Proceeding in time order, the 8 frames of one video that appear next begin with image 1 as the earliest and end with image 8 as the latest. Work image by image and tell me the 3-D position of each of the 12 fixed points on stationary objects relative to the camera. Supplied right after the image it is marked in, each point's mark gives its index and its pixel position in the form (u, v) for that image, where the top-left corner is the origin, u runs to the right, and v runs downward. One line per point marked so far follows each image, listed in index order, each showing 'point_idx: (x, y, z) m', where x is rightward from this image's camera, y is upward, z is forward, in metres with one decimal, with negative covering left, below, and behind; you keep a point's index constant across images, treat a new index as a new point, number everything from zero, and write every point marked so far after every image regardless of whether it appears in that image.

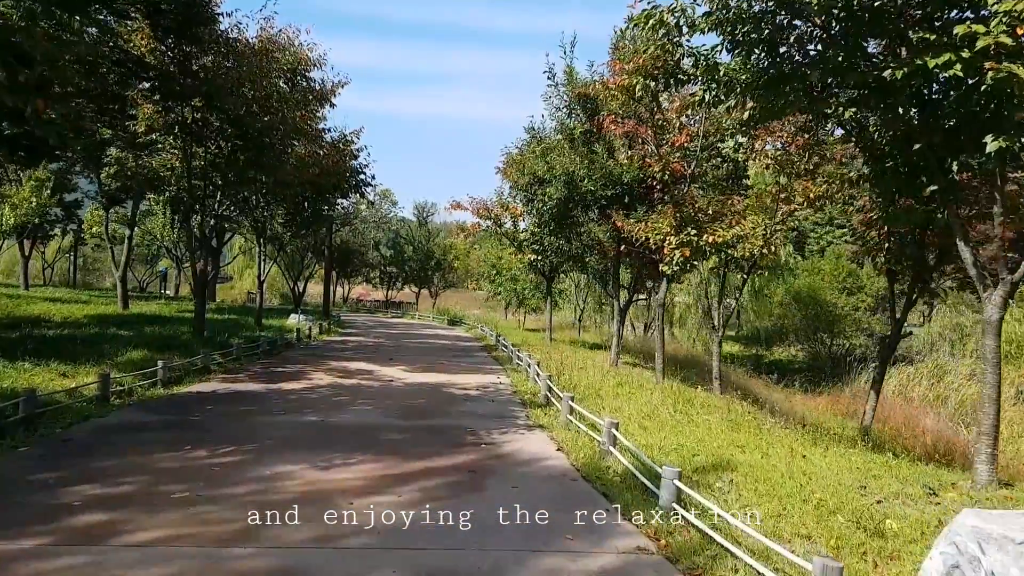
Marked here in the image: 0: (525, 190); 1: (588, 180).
0: (+0.3, +2.1, +16.1) m
1: (+1.3, +1.9, +13.9) m
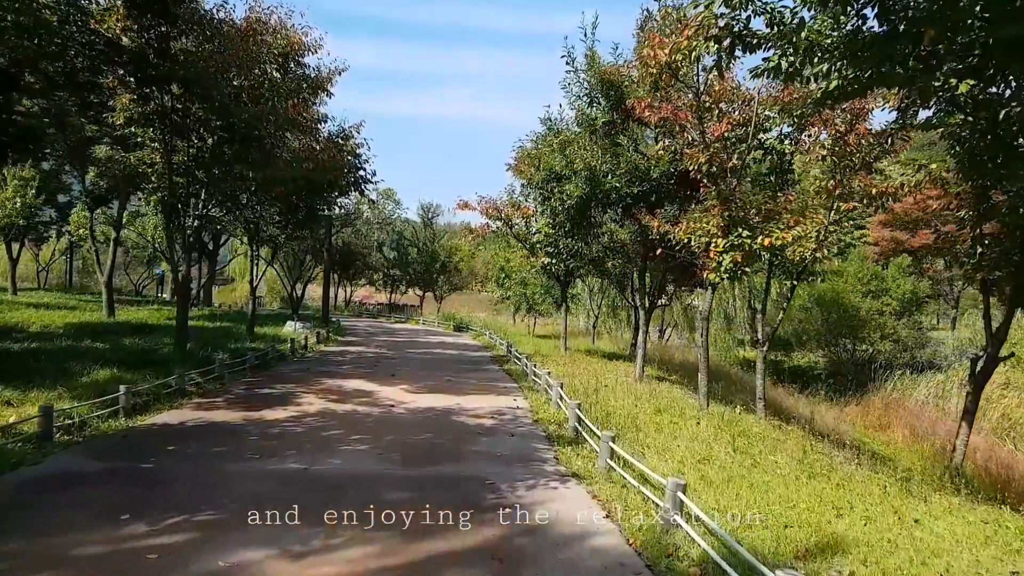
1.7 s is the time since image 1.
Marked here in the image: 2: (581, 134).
0: (+0.5, +1.9, +14.7) m
1: (+1.5, +1.8, +12.4) m
2: (+1.2, +2.6, +13.3) m
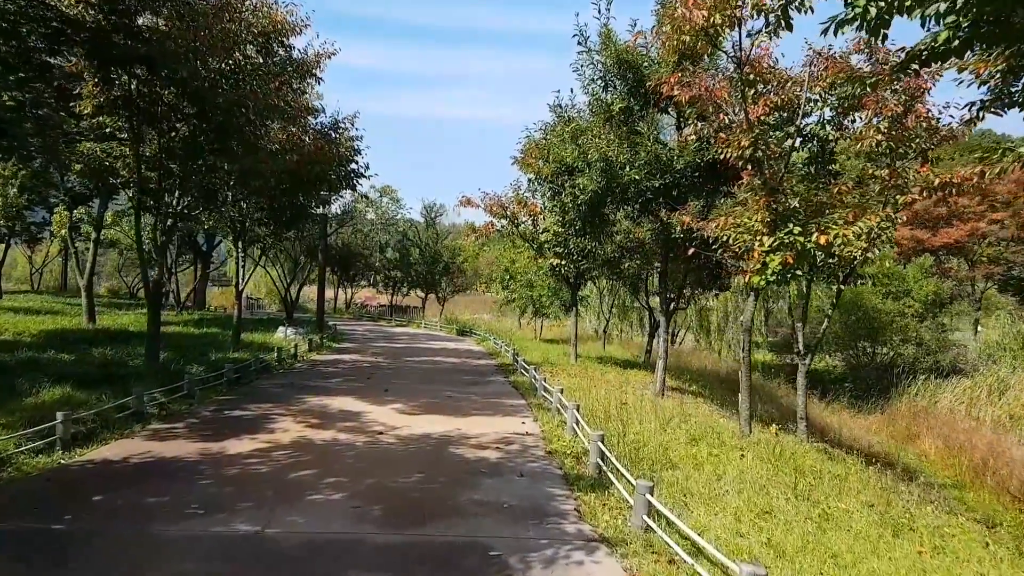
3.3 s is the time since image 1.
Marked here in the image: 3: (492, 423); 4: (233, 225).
0: (+0.6, +1.9, +13.4) m
1: (+1.6, +1.7, +11.1) m
2: (+1.3, +2.6, +12.0) m
3: (-0.2, -1.5, +8.7) m
4: (-5.7, +1.3, +15.8) m
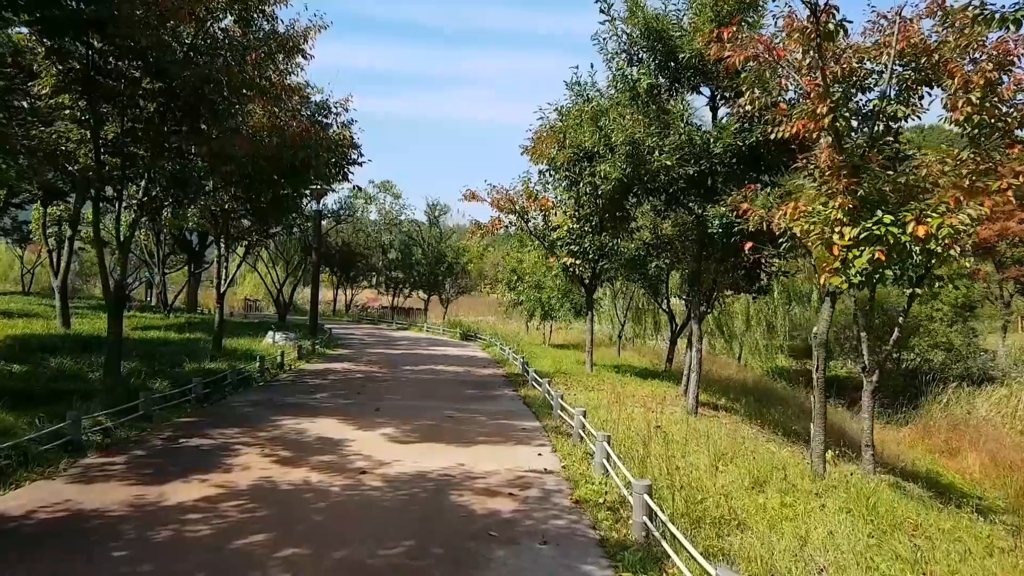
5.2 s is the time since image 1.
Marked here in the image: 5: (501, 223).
0: (+0.8, +1.8, +11.9) m
1: (+1.8, +1.7, +9.6) m
2: (+1.4, +2.5, +10.5) m
3: (-0.1, -1.5, +7.2) m
4: (-5.5, +1.3, +14.4) m
5: (-0.2, +1.4, +16.5) m
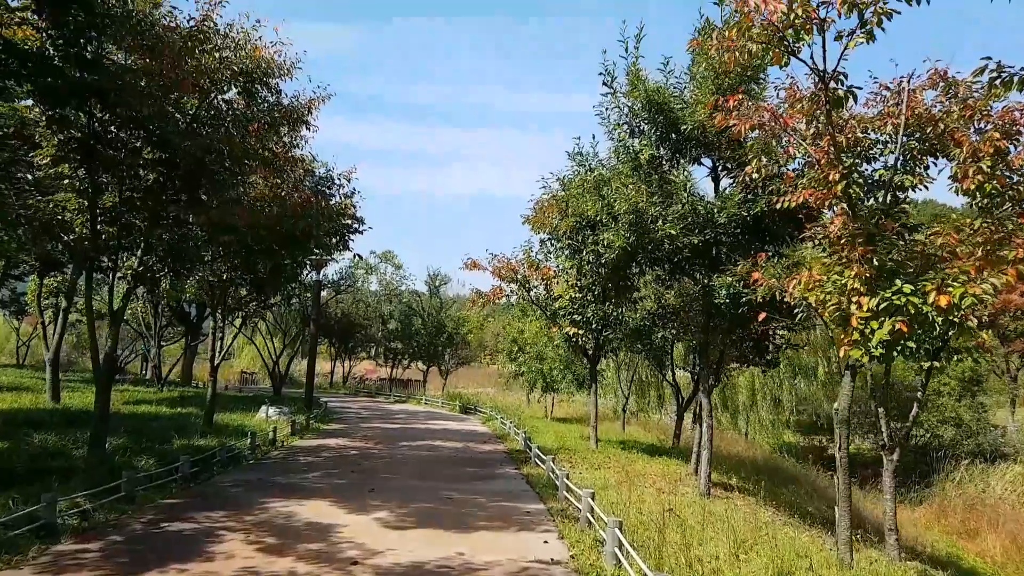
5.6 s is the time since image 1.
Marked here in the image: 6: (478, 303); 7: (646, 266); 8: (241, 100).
0: (+0.8, +0.7, +11.7) m
1: (+1.8, +0.8, +9.4) m
2: (+1.4, +1.6, +10.4) m
3: (-0.1, -2.2, +6.7) m
4: (-5.5, 0.0, +14.1) m
5: (-0.2, -0.1, +16.2) m
6: (-0.8, -0.4, +17.3) m
7: (+1.8, +0.3, +10.4) m
8: (-3.9, +2.7, +11.3) m
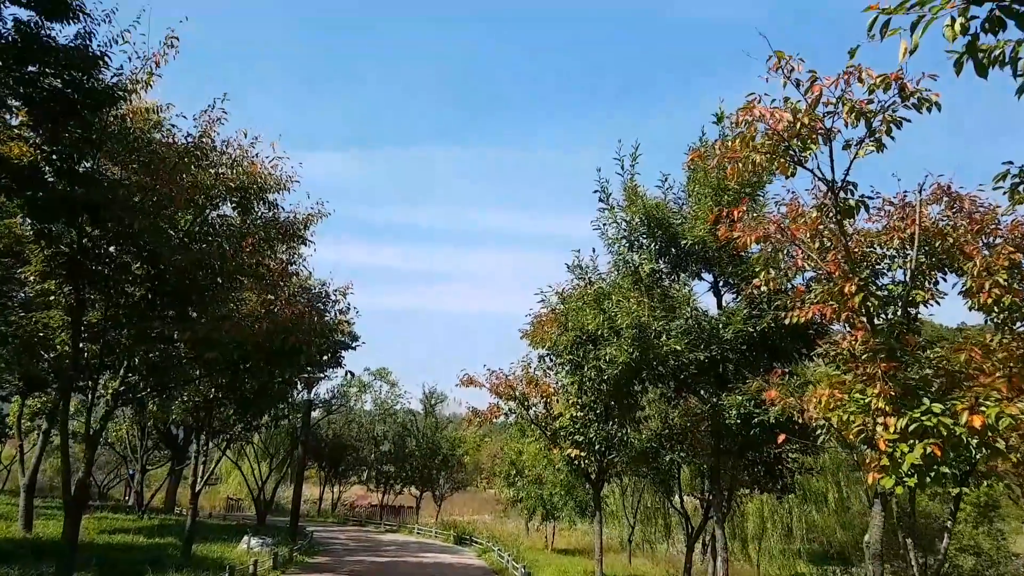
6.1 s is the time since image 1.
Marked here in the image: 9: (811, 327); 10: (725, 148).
0: (+0.8, -1.0, +11.3) m
1: (+1.8, -0.6, +9.1) m
2: (+1.4, 0.0, +10.2) m
3: (-0.1, -3.1, +6.0) m
4: (-5.5, -2.1, +13.6) m
5: (-0.3, -2.6, +15.7) m
6: (-0.8, -2.9, +16.7) m
7: (+1.8, -1.2, +10.0) m
8: (-3.9, +1.0, +11.2) m
9: (+3.5, -0.4, +9.1) m
10: (+1.7, +1.1, +6.2) m
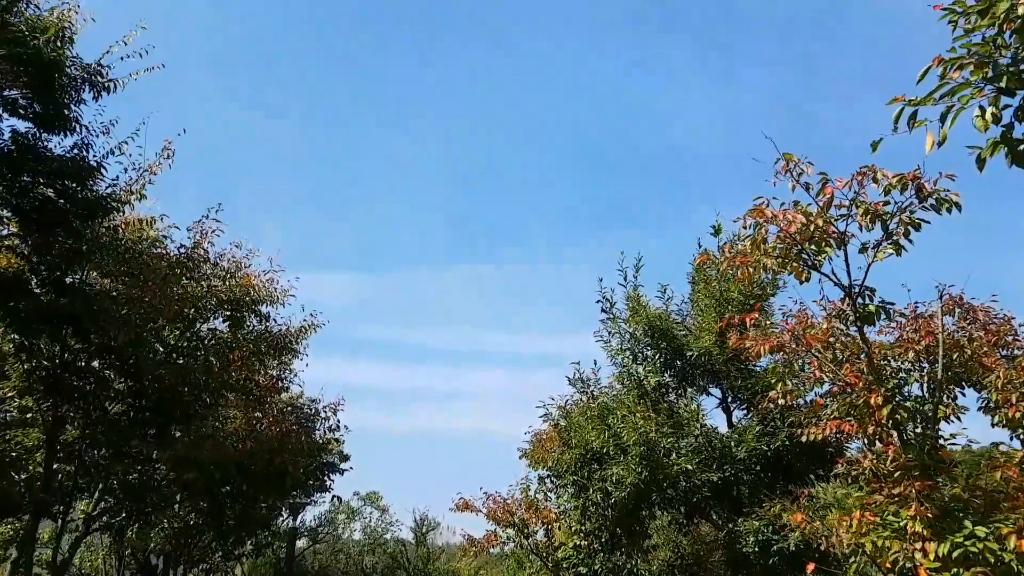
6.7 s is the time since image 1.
0: (+0.8, -2.6, +10.7) m
1: (+1.8, -1.8, +8.6) m
2: (+1.4, -1.4, +9.7) m
3: (0.0, -3.9, +5.1) m
4: (-5.5, -4.1, +12.8) m
5: (-0.3, -4.8, +14.8) m
6: (-0.8, -5.4, +15.8) m
7: (+1.8, -2.7, +9.4) m
8: (-4.0, -0.6, +10.9) m
9: (+3.5, -1.7, +8.6) m
10: (+1.7, +0.2, +5.9) m
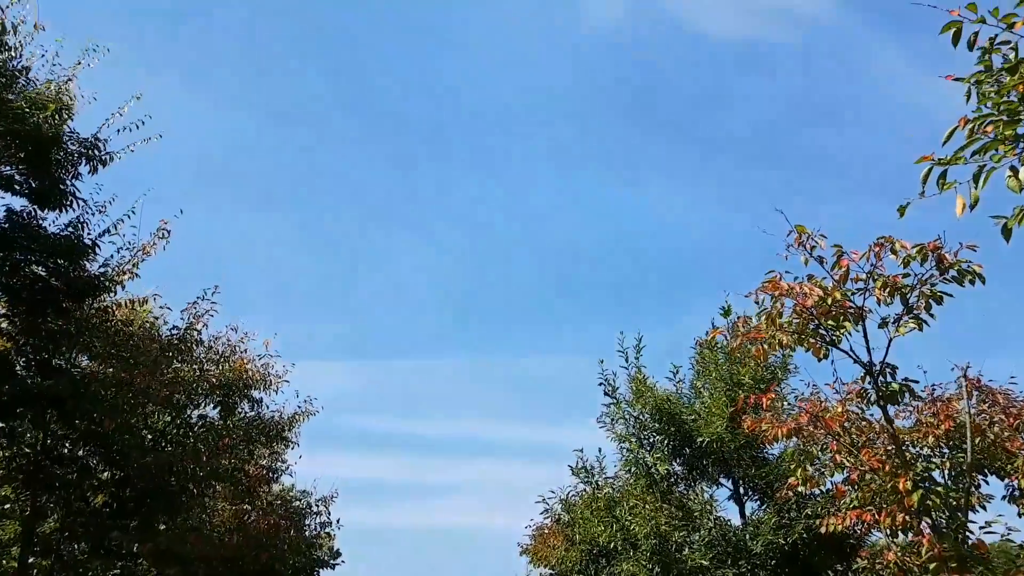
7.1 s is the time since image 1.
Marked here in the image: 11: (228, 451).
0: (+0.8, -3.7, +10.1) m
1: (+1.8, -2.7, +8.1) m
2: (+1.4, -2.4, +9.3) m
3: (0.0, -4.4, +4.4) m
4: (-5.5, -5.4, +12.0) m
5: (-0.3, -6.4, +13.9) m
6: (-0.8, -7.0, +14.8) m
7: (+1.8, -3.6, +8.8) m
8: (-3.9, -1.7, +10.5) m
9: (+3.5, -2.6, +8.2) m
10: (+1.7, -0.3, +5.7) m
11: (-3.7, -2.1, +10.0) m
